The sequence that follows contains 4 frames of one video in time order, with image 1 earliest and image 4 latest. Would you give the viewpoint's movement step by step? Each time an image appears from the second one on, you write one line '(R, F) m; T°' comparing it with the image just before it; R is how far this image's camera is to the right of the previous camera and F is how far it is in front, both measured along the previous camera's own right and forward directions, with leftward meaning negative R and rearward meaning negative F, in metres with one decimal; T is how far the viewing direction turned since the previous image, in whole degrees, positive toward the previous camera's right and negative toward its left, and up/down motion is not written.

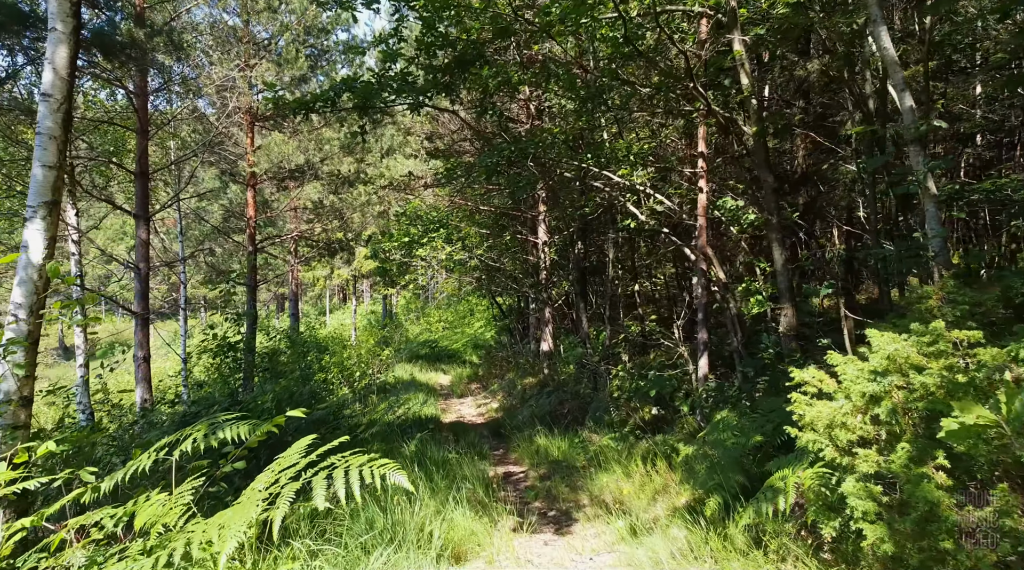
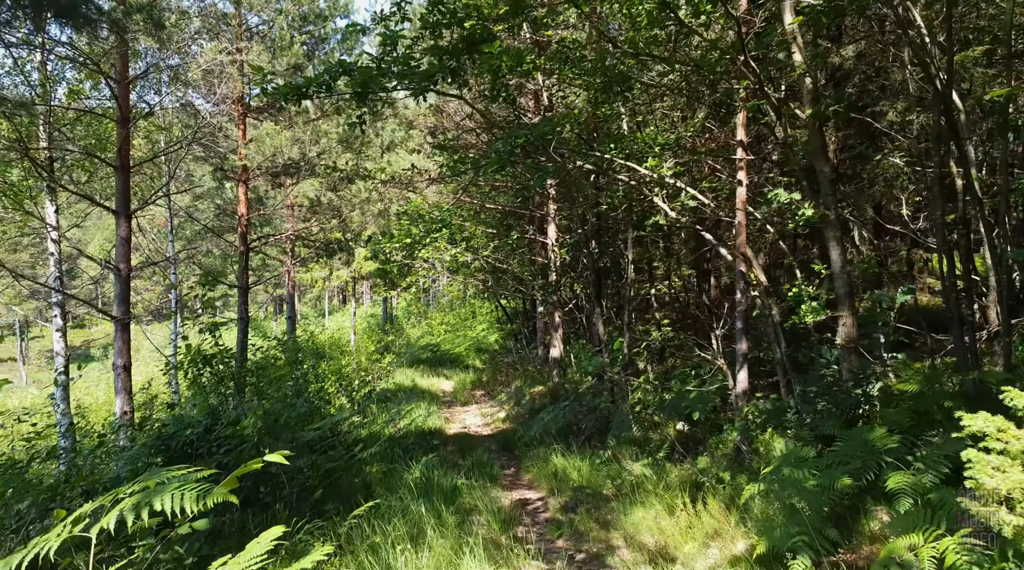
(-0.1, +0.8) m; 0°
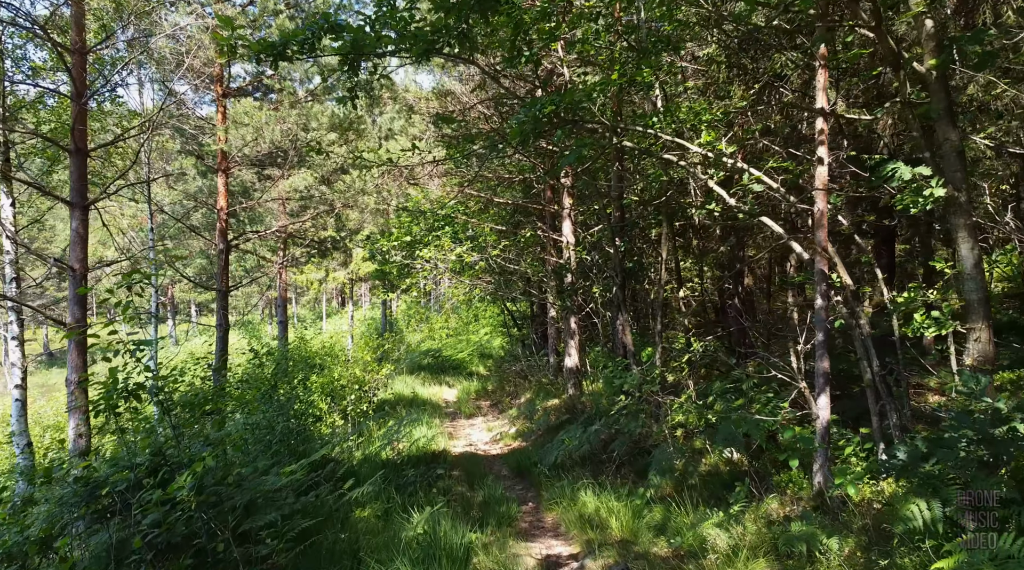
(-0.2, +1.4) m; 0°
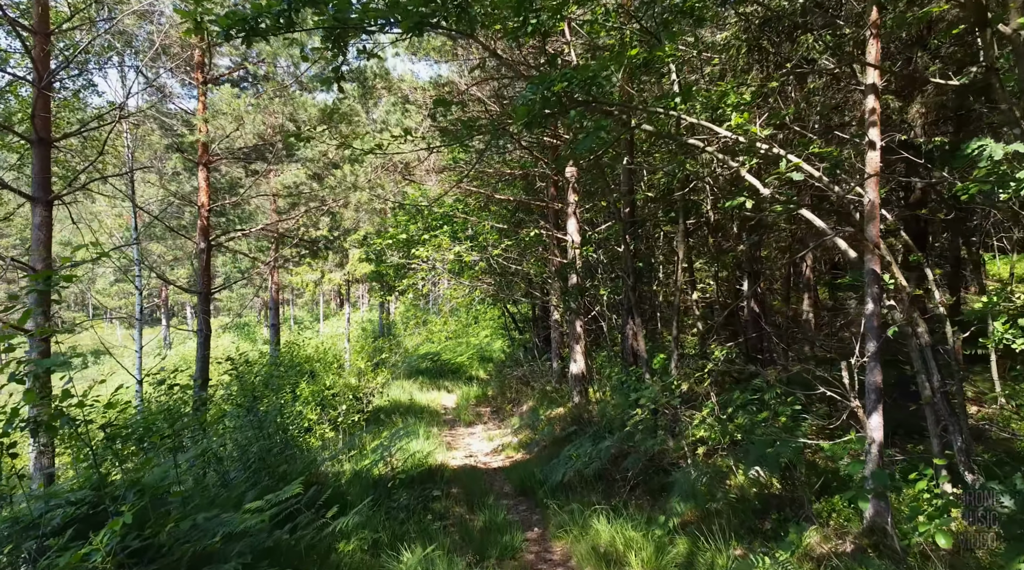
(0.0, +0.7) m; 0°
